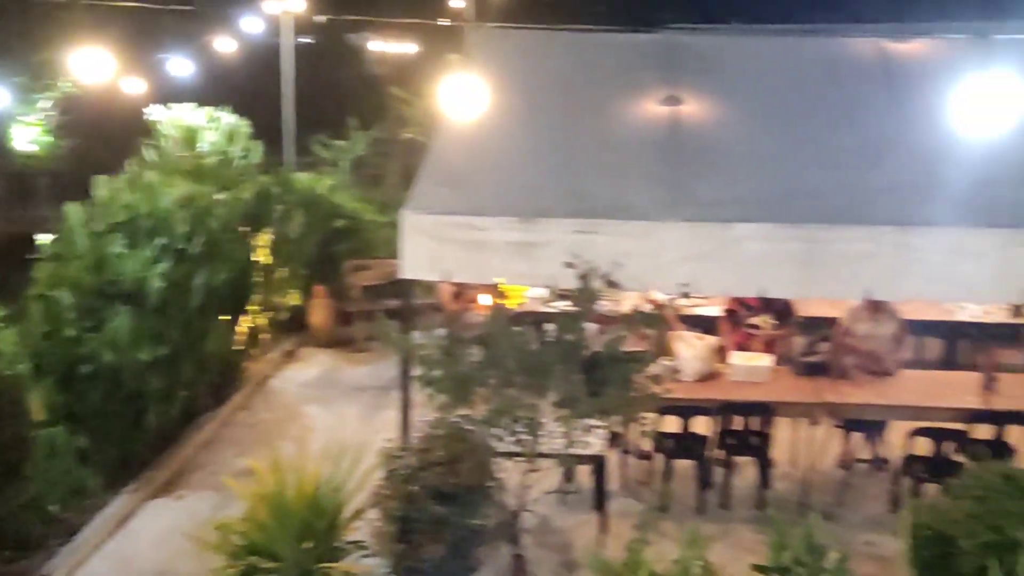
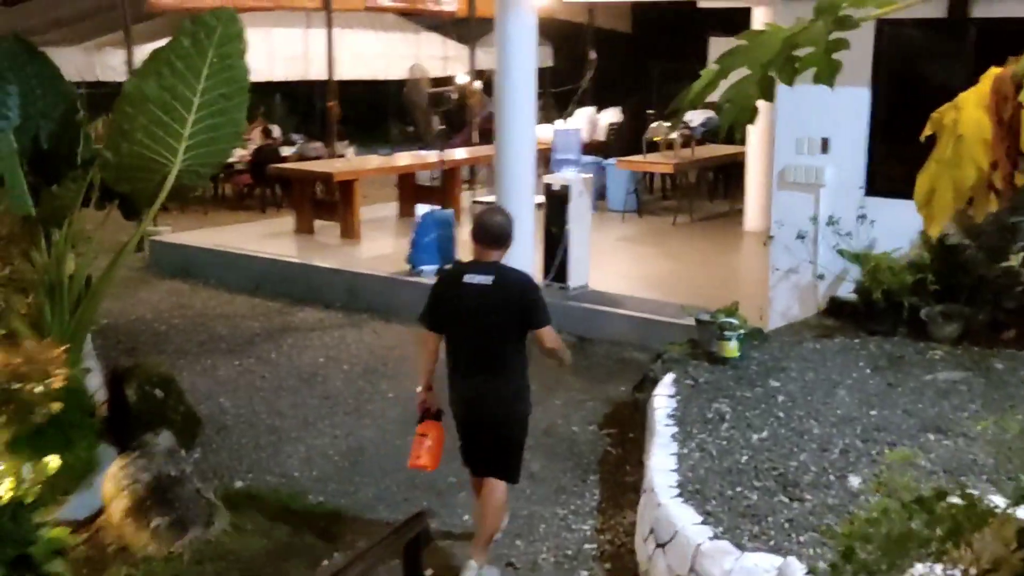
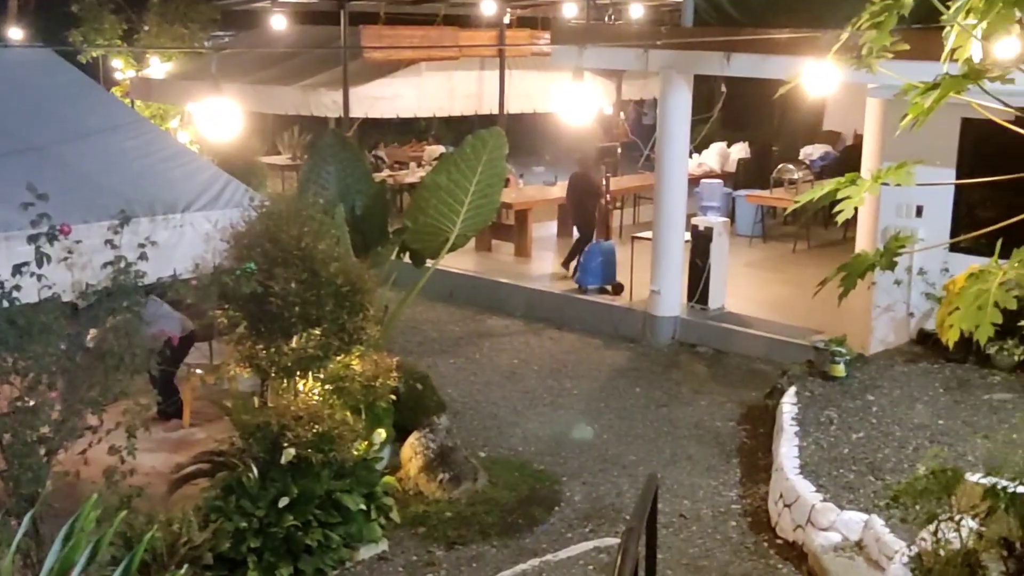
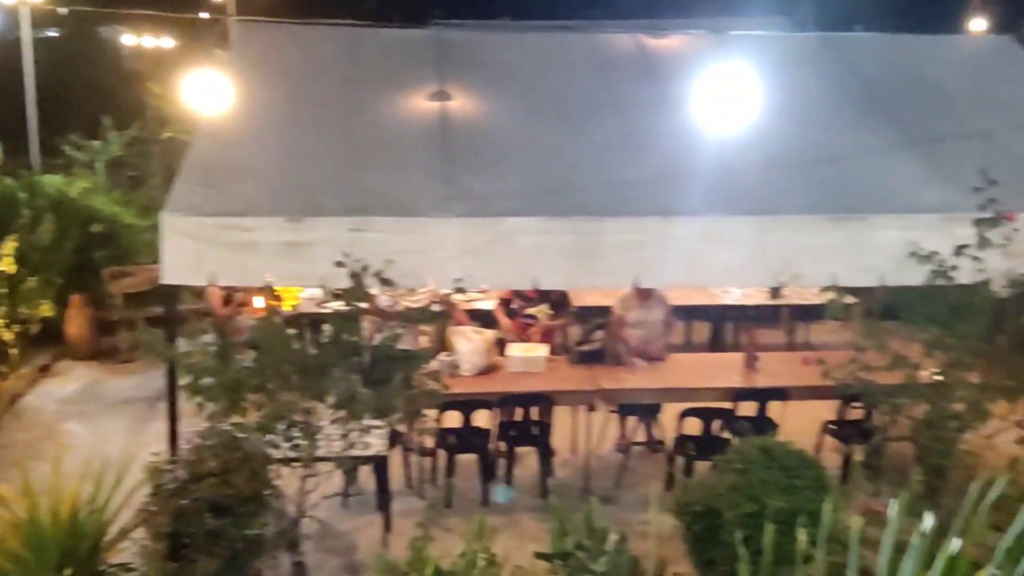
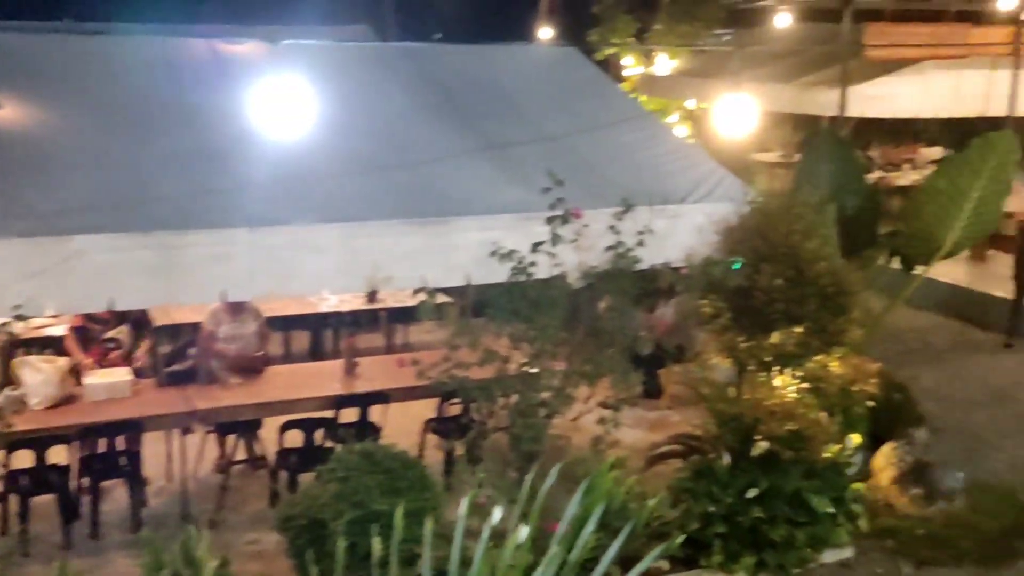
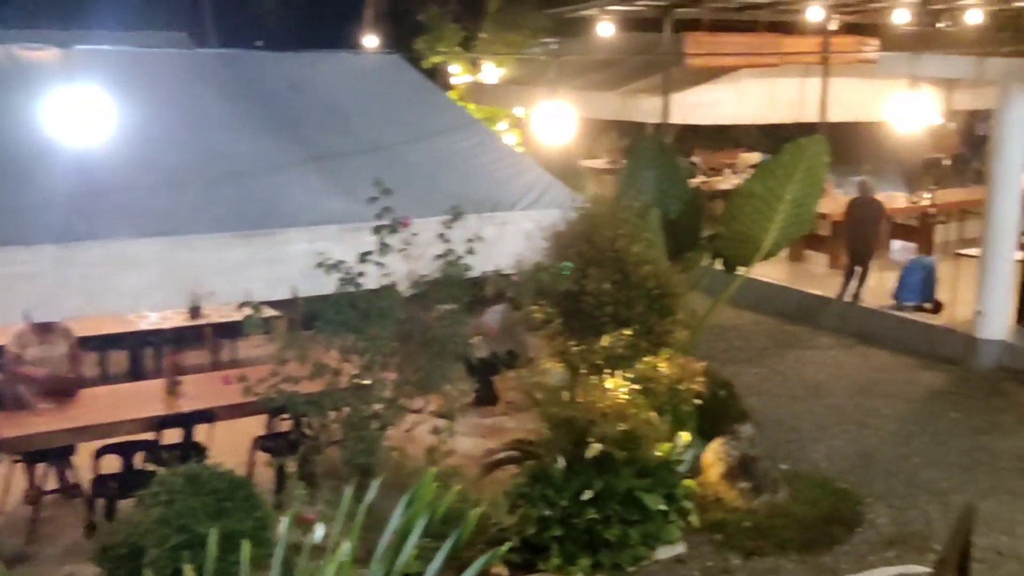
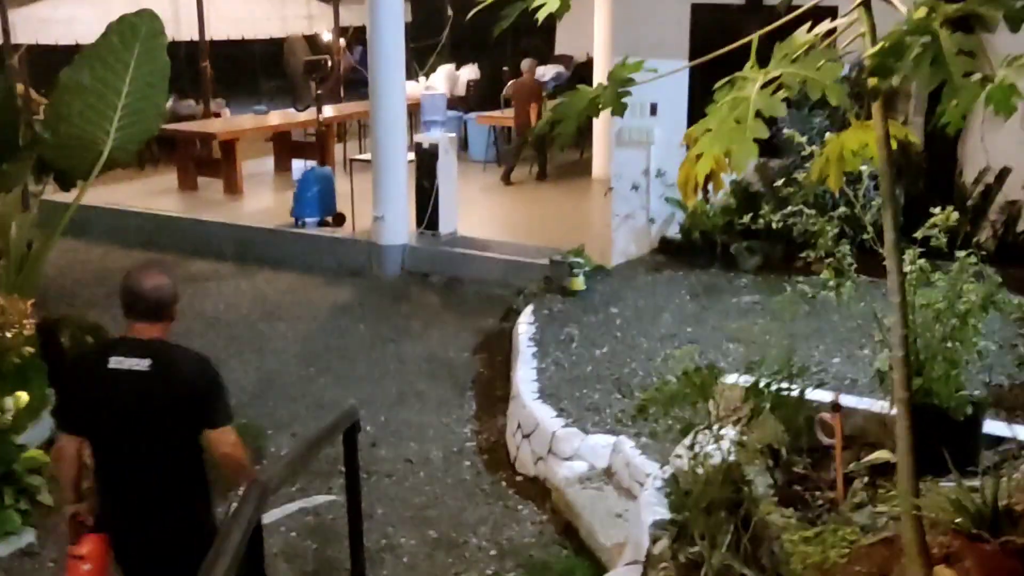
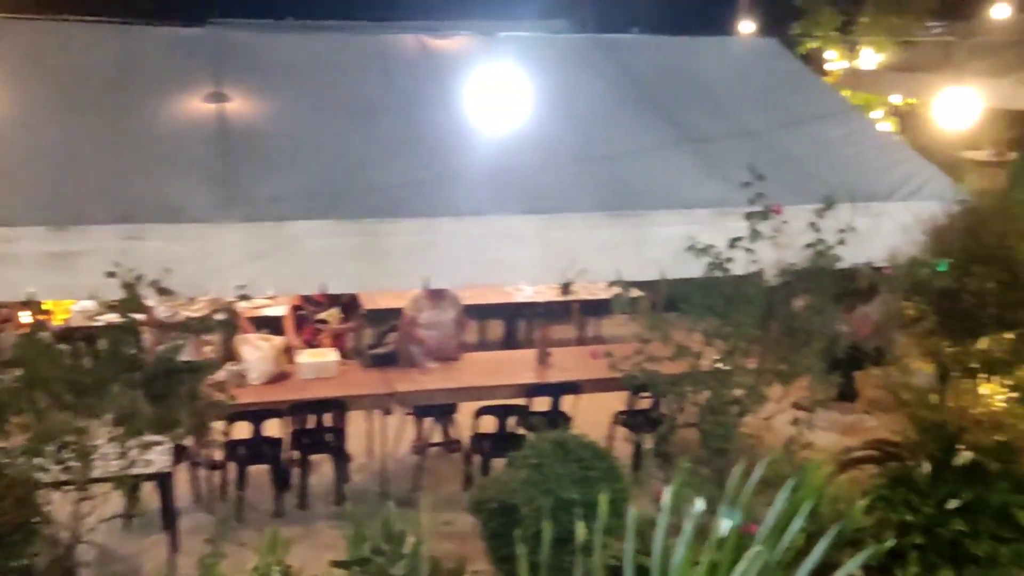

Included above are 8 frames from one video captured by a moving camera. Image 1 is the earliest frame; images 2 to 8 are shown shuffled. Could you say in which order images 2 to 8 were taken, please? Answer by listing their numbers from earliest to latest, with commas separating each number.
4, 8, 5, 6, 3, 7, 2
